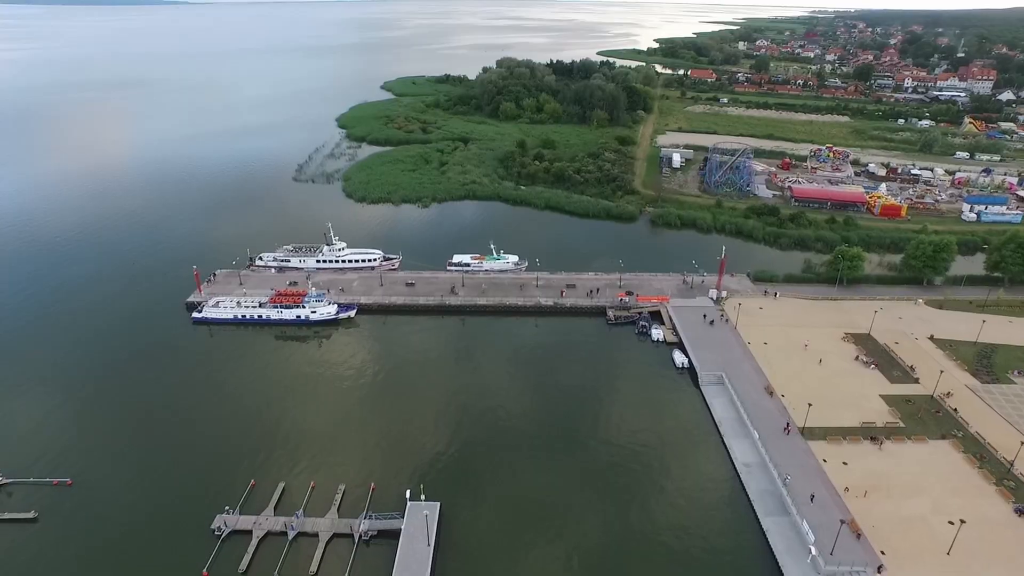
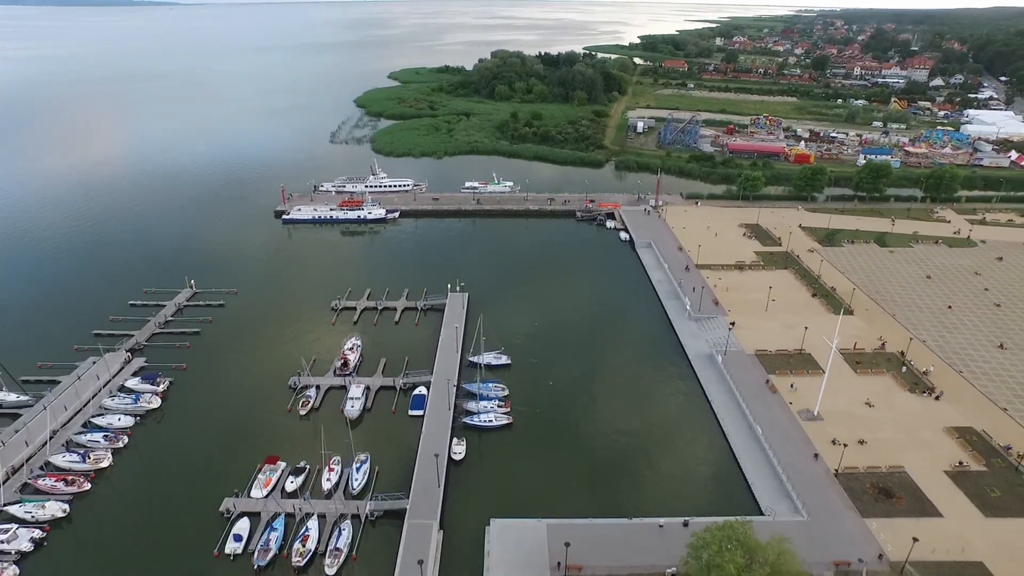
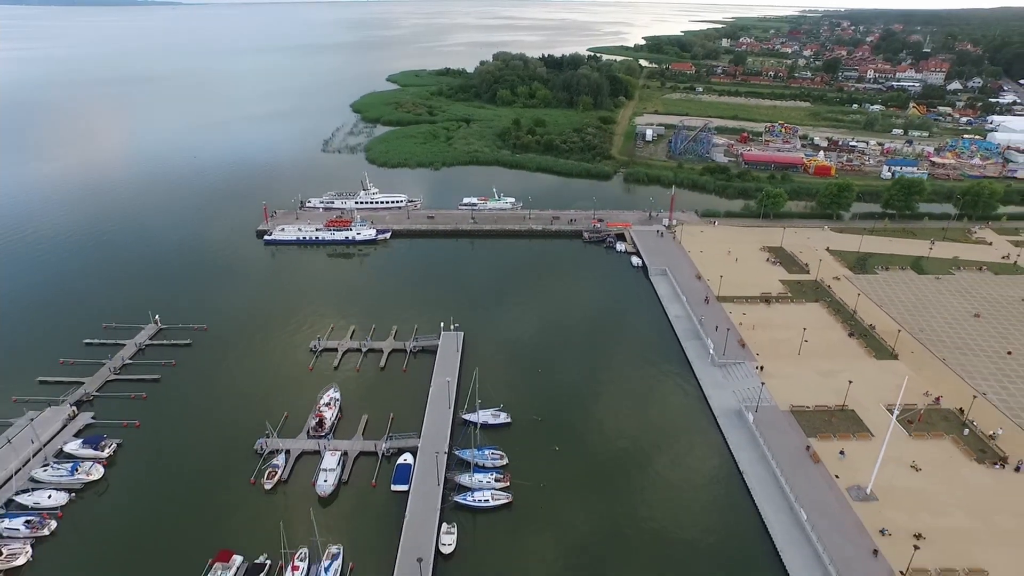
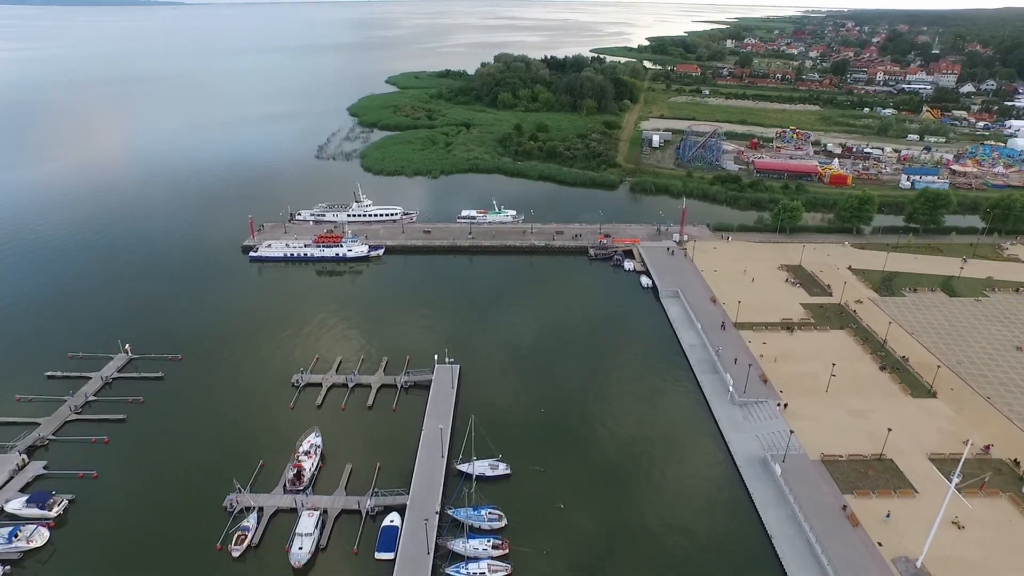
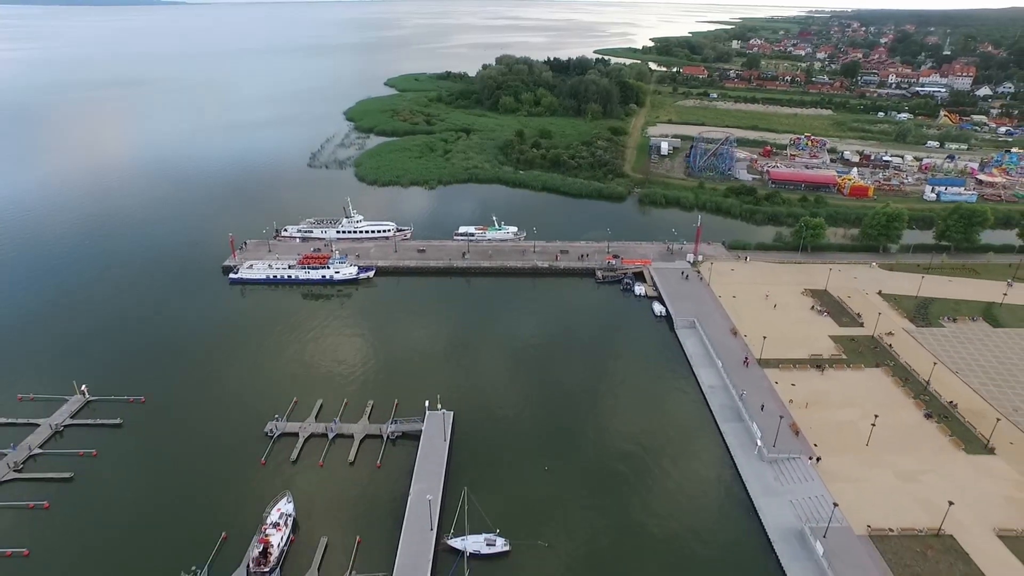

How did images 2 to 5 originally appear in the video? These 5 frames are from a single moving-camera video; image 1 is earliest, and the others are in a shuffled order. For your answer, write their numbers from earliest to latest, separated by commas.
5, 4, 3, 2
